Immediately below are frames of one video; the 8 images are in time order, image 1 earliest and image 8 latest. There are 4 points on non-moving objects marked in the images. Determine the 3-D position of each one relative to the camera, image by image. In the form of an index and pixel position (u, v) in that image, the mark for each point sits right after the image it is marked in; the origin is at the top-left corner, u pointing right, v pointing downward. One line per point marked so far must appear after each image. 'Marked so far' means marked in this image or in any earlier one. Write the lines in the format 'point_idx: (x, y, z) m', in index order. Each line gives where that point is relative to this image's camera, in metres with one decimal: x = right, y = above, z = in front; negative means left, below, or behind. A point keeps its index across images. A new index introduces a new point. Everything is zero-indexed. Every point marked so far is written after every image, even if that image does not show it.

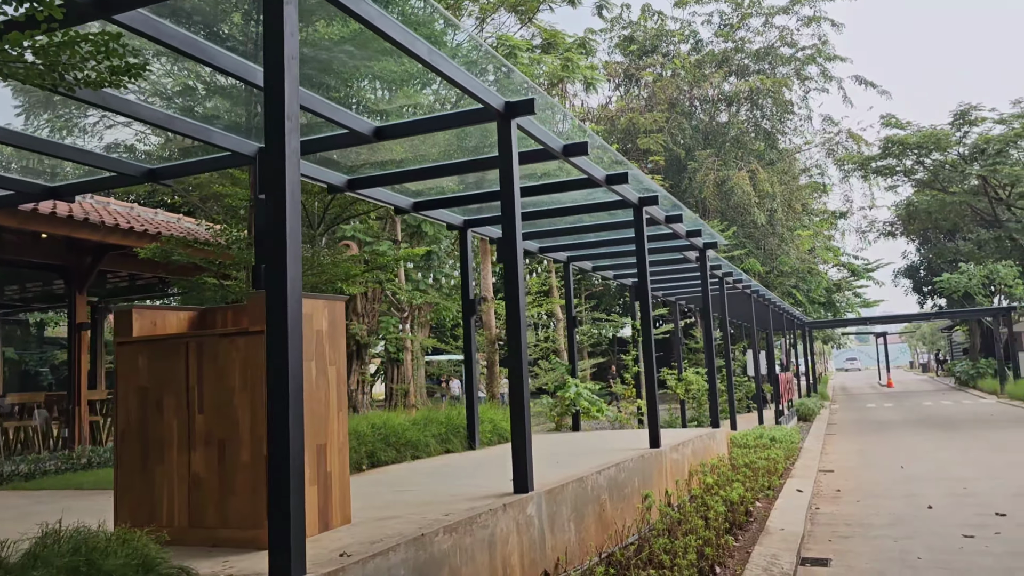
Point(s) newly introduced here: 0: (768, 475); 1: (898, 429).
0: (+2.6, -1.9, +9.0) m
1: (+7.9, -2.9, +18.0) m
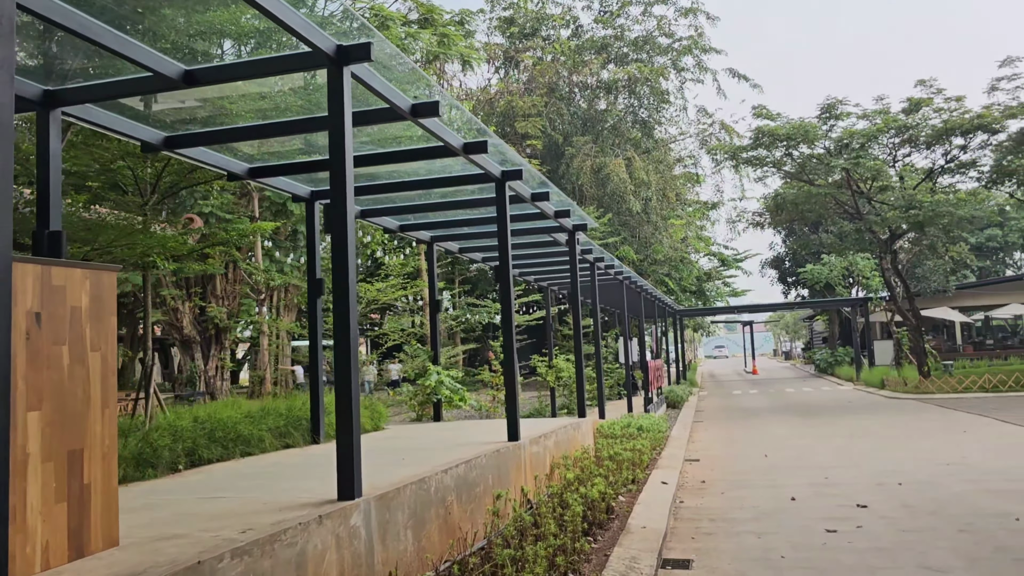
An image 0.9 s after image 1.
0: (+1.2, -1.8, +8.6) m
1: (+5.2, -2.7, +18.3) m
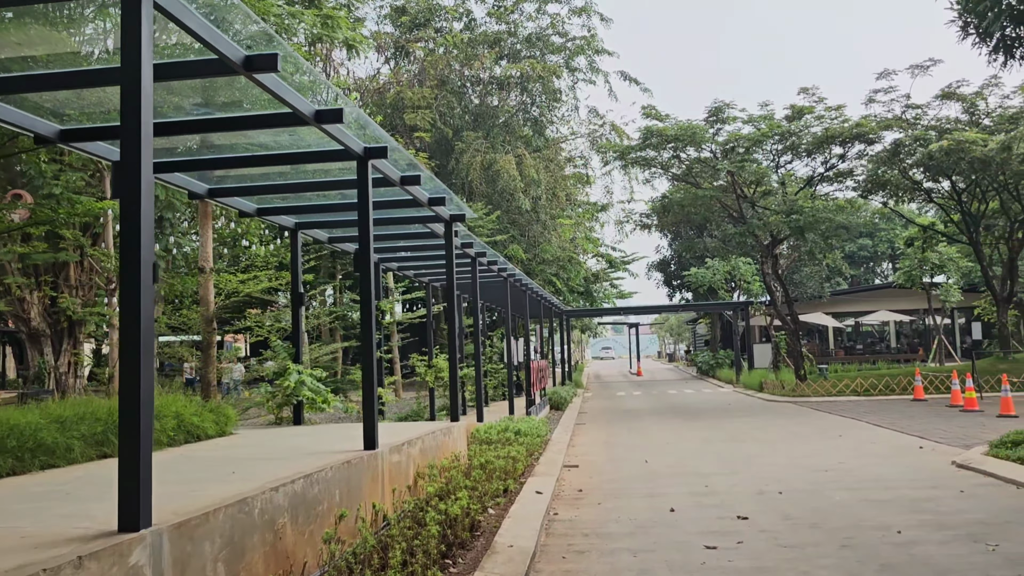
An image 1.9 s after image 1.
0: (-0.1, -1.7, +8.0) m
1: (+2.7, -2.7, +18.1) m
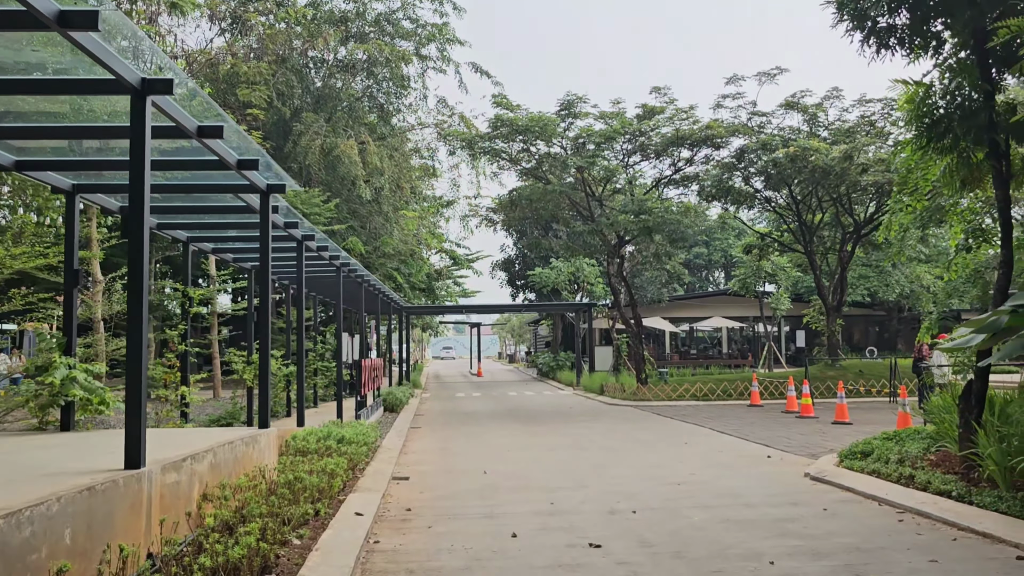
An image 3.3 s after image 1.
0: (-1.5, -1.6, +6.7) m
1: (-0.6, -2.6, +17.2) m
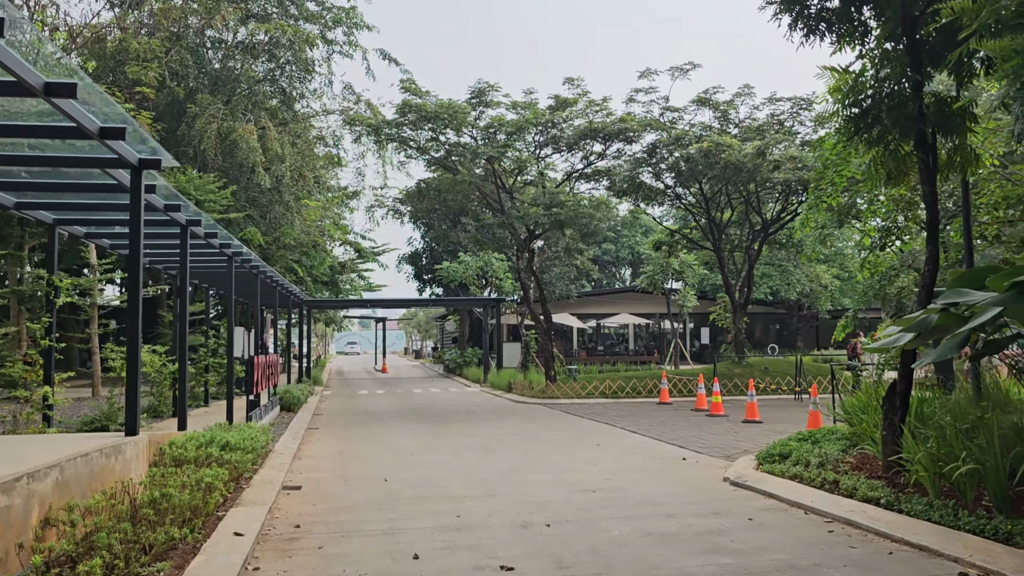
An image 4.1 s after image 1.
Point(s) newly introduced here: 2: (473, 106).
0: (-2.1, -1.5, +5.8) m
1: (-2.3, -2.5, +16.4) m
2: (-0.9, +4.0, +19.1) m
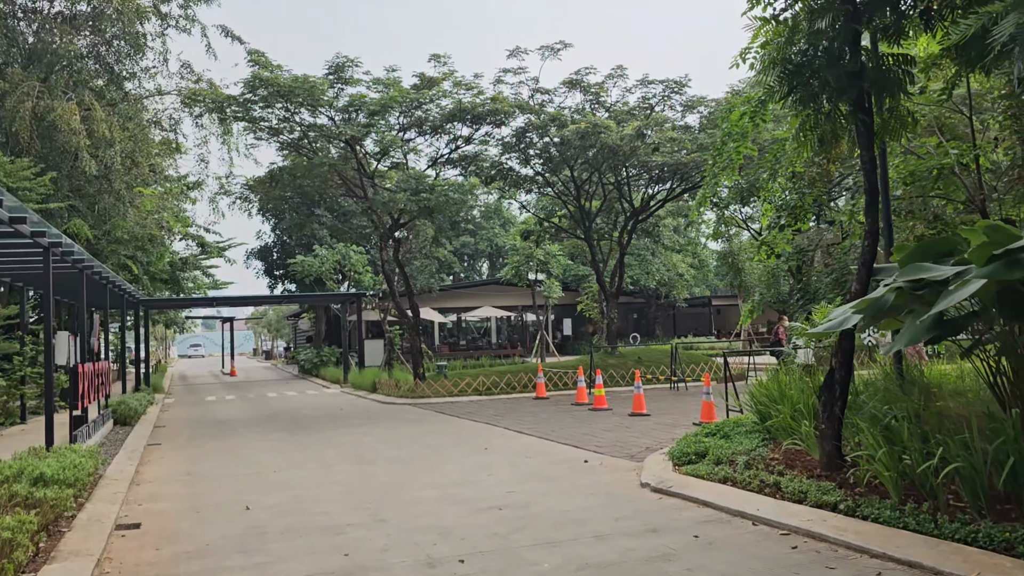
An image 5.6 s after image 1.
0: (-2.6, -1.5, +4.2) m
1: (-4.5, -2.4, +14.6) m
2: (-3.7, +4.1, +17.5) m
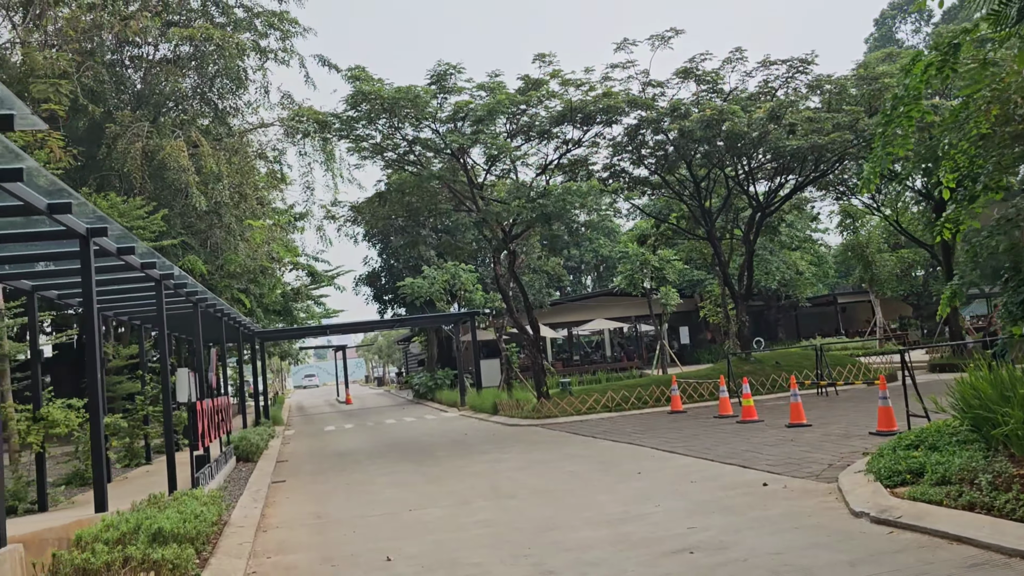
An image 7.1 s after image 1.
0: (-1.6, -1.6, +3.4) m
1: (-2.3, -2.8, +13.8) m
2: (-1.5, +3.7, +16.8) m
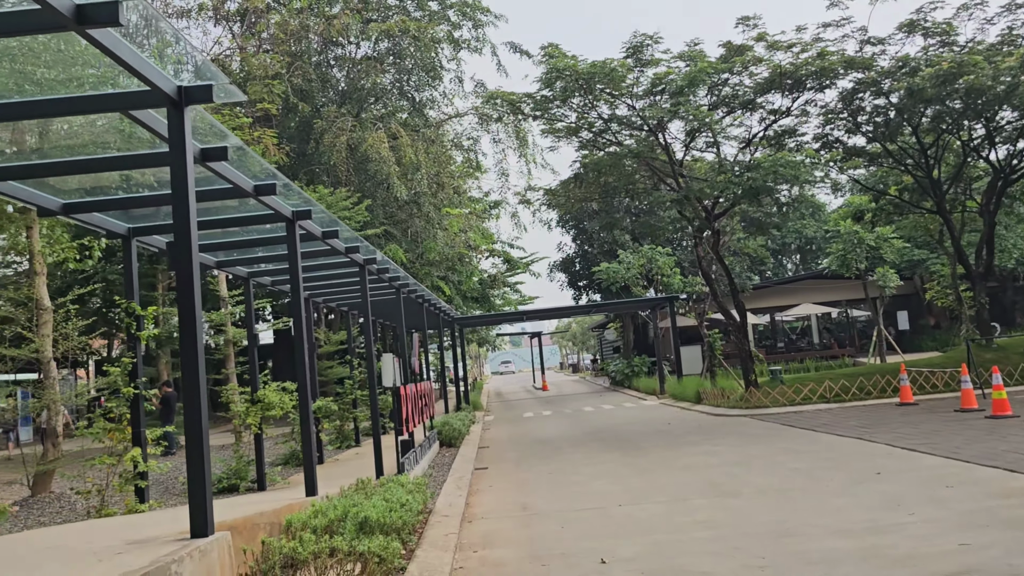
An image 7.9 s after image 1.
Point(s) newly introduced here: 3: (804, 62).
0: (-0.8, -1.5, +3.1) m
1: (+0.8, -2.5, +13.5) m
2: (+2.1, +4.0, +16.1) m
3: (+5.3, +4.1, +16.1) m
